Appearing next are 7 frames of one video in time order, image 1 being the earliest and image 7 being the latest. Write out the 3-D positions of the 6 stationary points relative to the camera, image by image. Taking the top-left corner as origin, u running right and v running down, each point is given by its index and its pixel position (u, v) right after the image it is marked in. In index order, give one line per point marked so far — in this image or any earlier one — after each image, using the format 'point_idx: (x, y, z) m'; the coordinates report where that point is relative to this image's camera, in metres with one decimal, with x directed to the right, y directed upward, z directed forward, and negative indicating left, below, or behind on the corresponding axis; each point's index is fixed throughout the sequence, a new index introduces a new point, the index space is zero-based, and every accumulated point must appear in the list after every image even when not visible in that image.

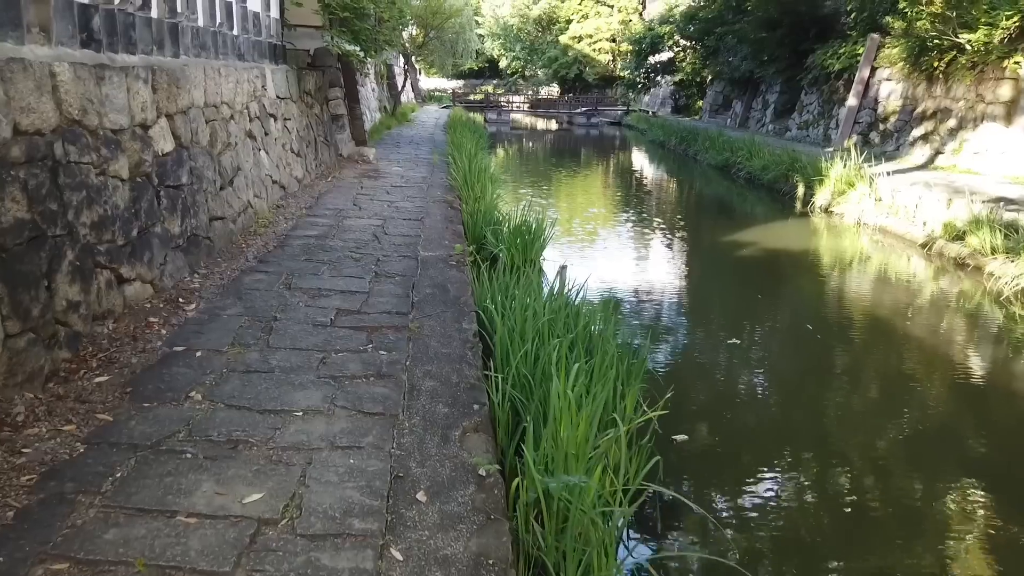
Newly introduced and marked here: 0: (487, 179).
0: (-0.2, +0.8, +5.9) m
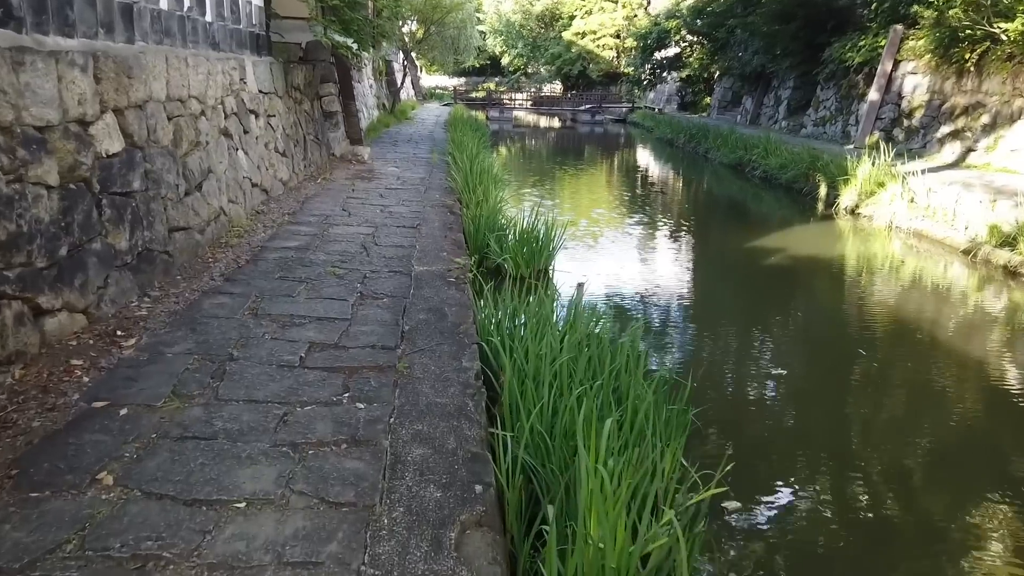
0: (-0.2, +0.8, +5.4) m
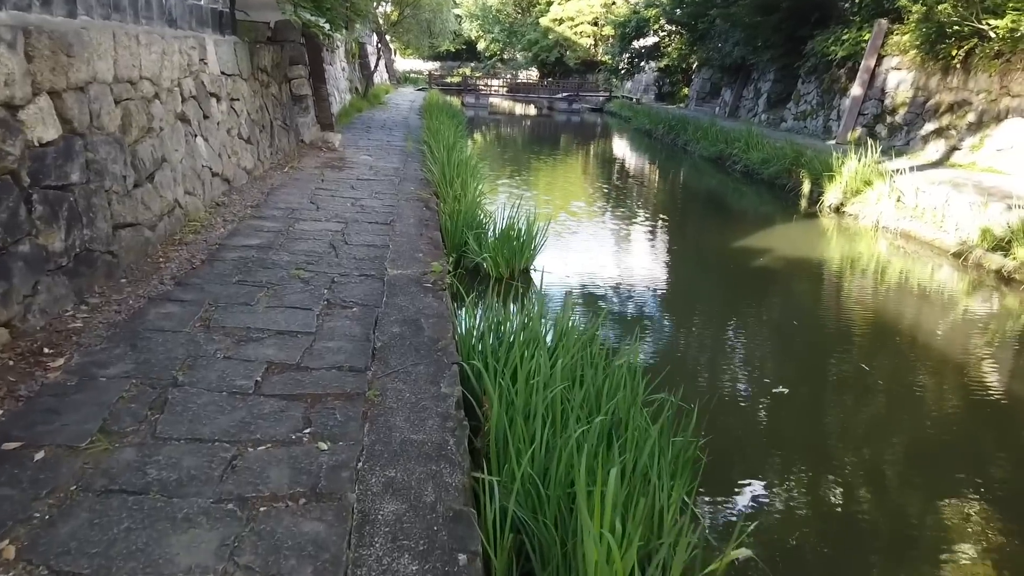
0: (-0.3, +0.8, +5.2) m
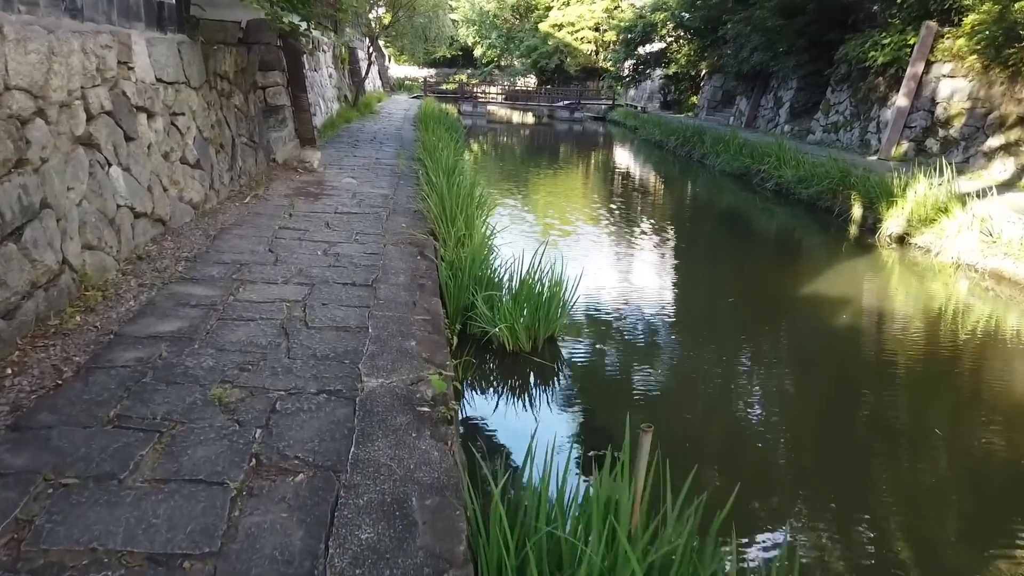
0: (-0.2, +0.5, +4.2) m
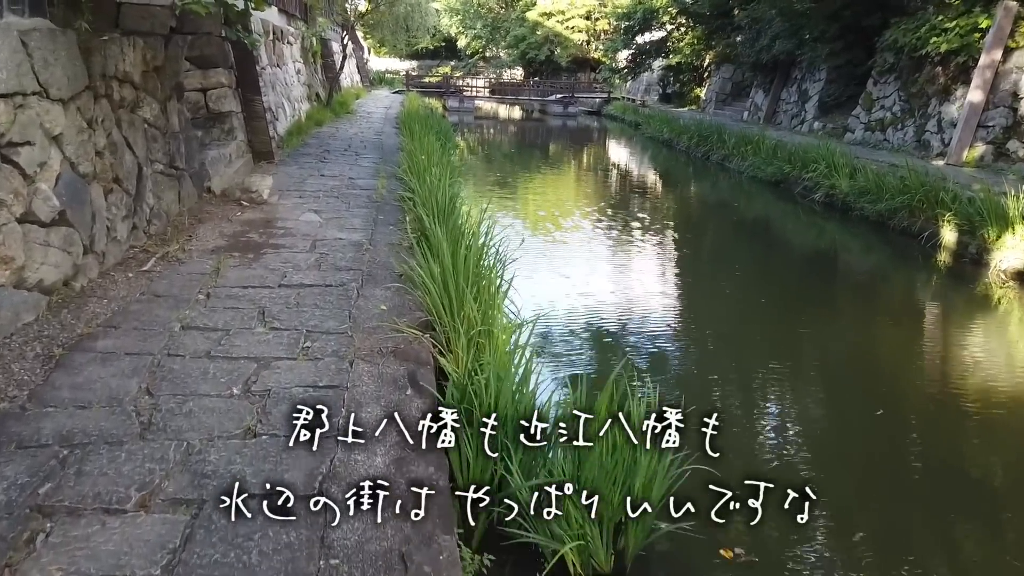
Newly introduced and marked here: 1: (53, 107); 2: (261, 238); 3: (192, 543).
0: (-0.1, +0.1, +2.8) m
1: (-1.5, +0.6, +2.5) m
2: (-1.1, +0.2, +3.4) m
3: (-0.5, -0.4, +1.2) m
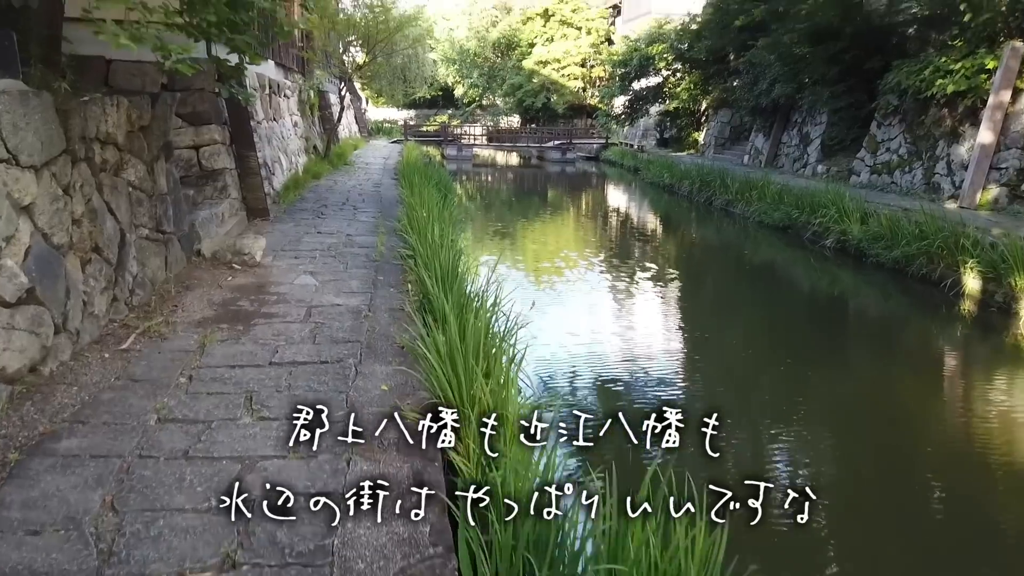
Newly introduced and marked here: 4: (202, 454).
0: (-0.1, -0.1, +2.6) m
1: (-1.5, +0.3, +2.3) m
2: (-1.1, -0.1, +3.1) m
3: (-0.5, -0.6, +1.0) m
4: (-0.7, -0.4, +1.8) m
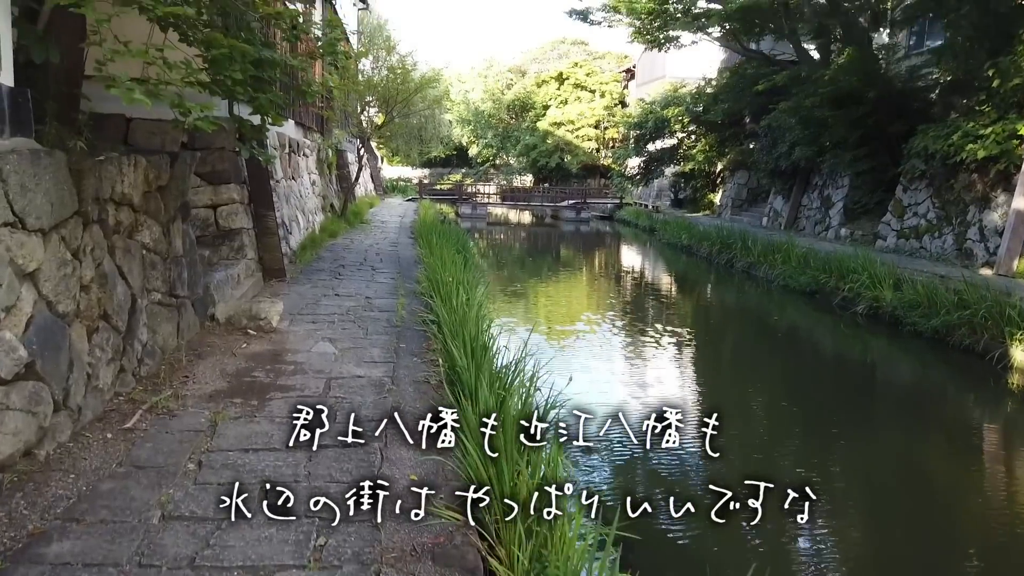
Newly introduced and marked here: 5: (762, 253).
0: (+0.1, -0.4, +2.4) m
1: (-1.4, +0.1, +2.1) m
2: (-0.9, -0.3, +2.9) m
3: (-0.4, -0.7, +0.7) m
4: (-0.6, -0.6, +1.6) m
5: (+3.1, +0.4, +9.6) m
